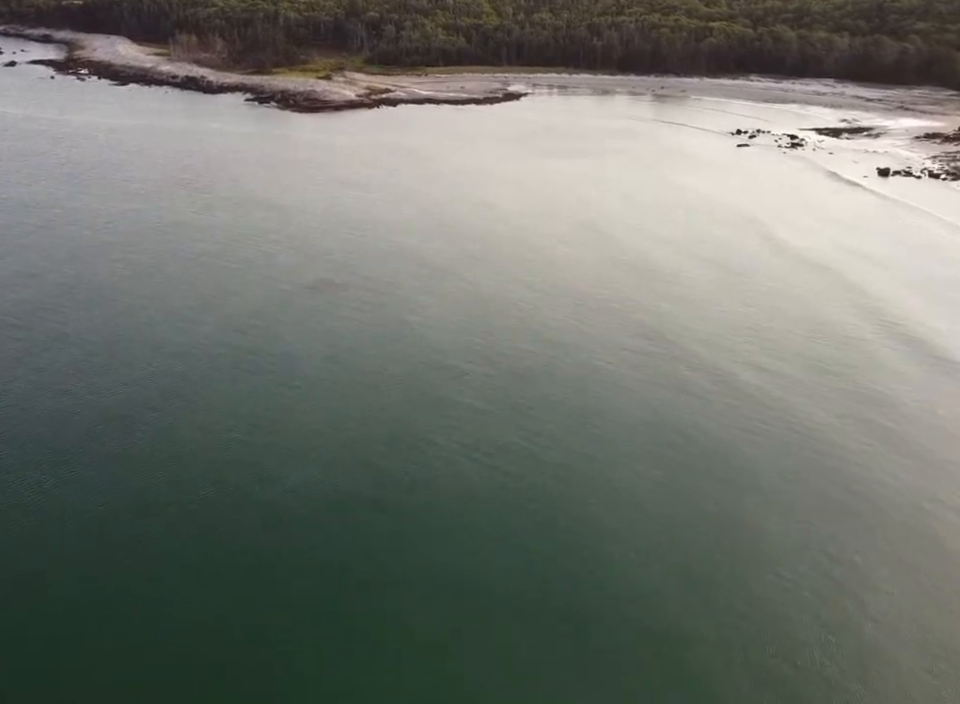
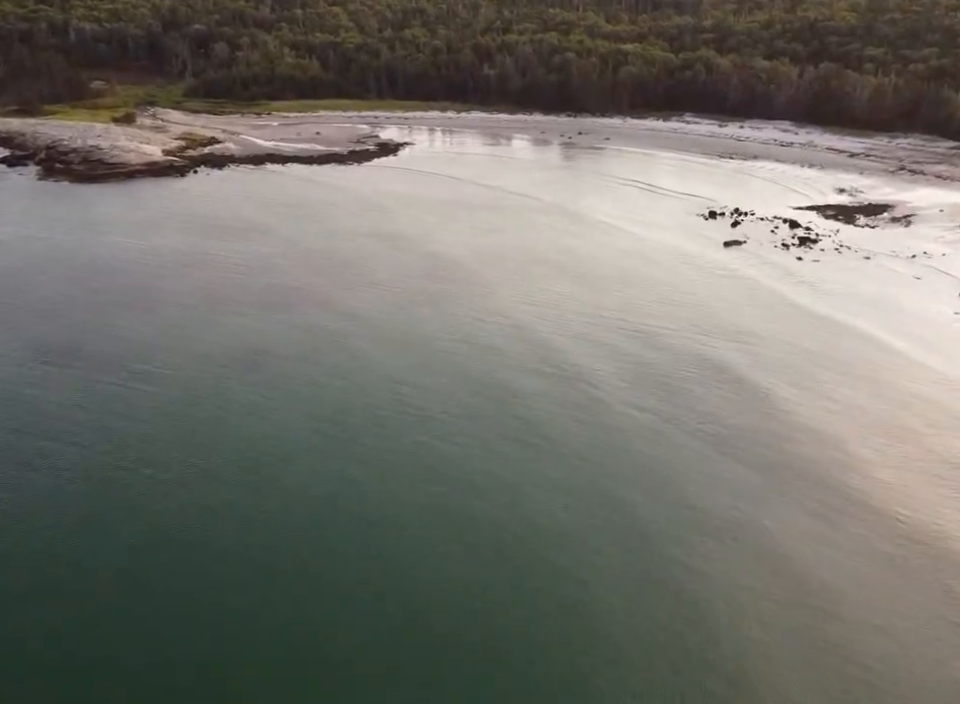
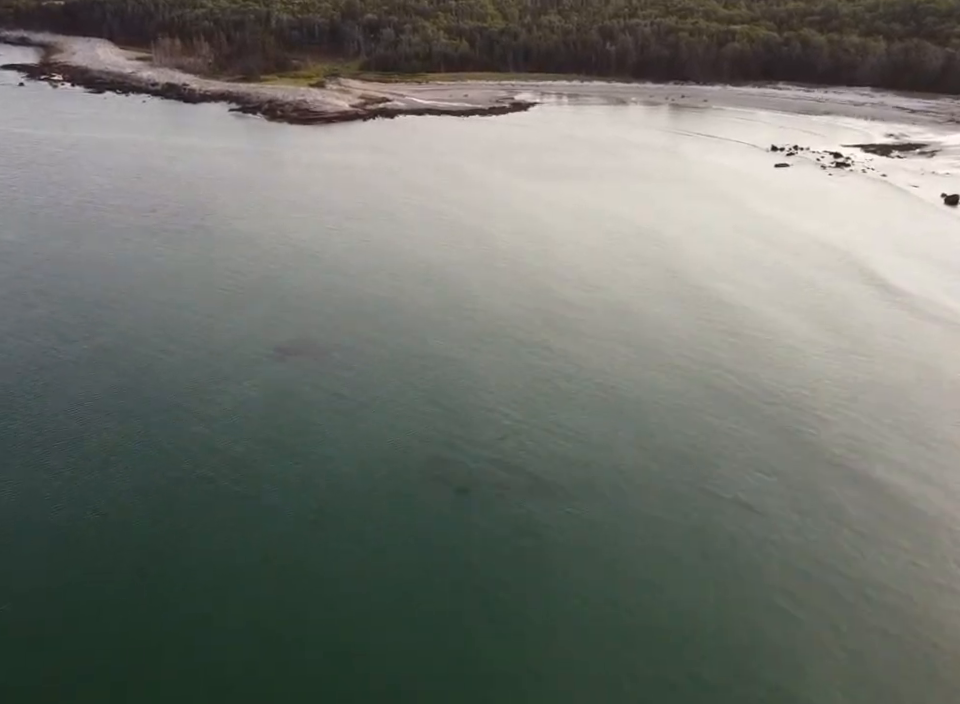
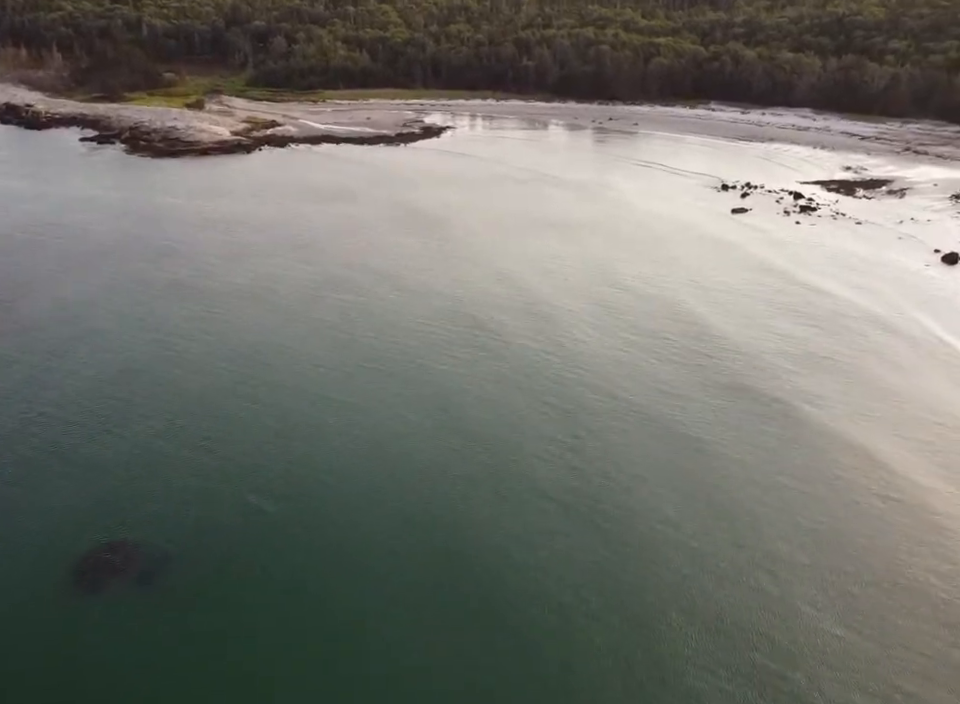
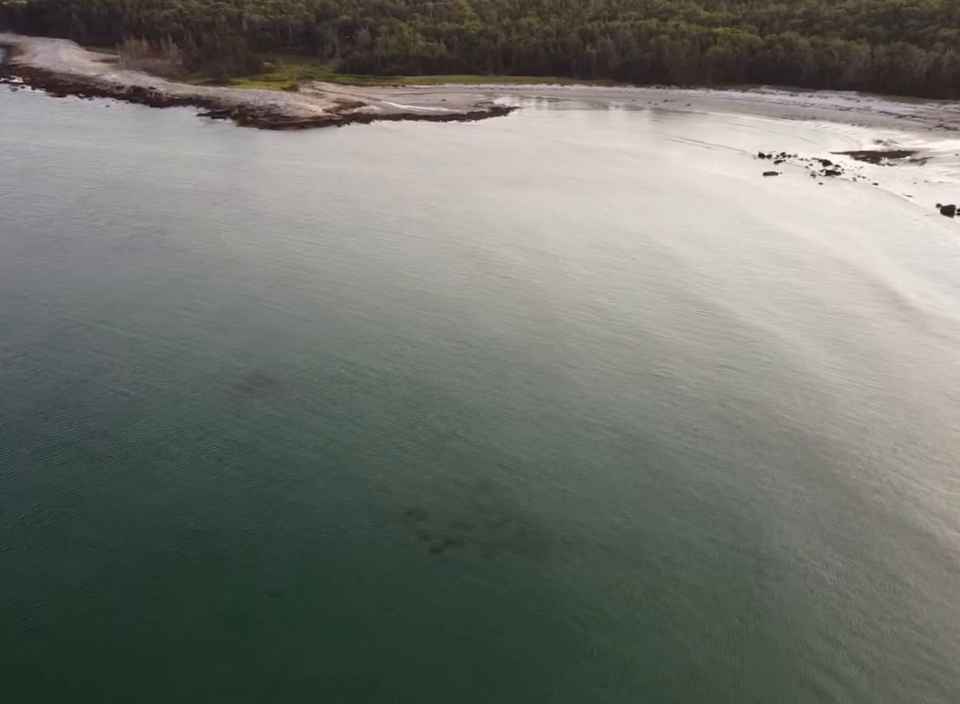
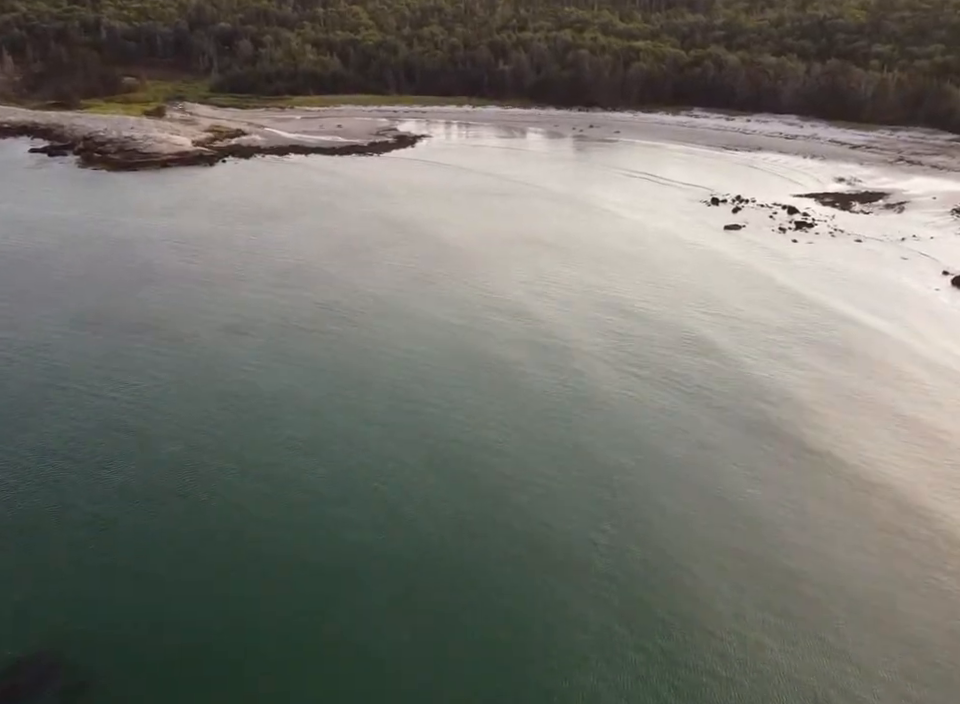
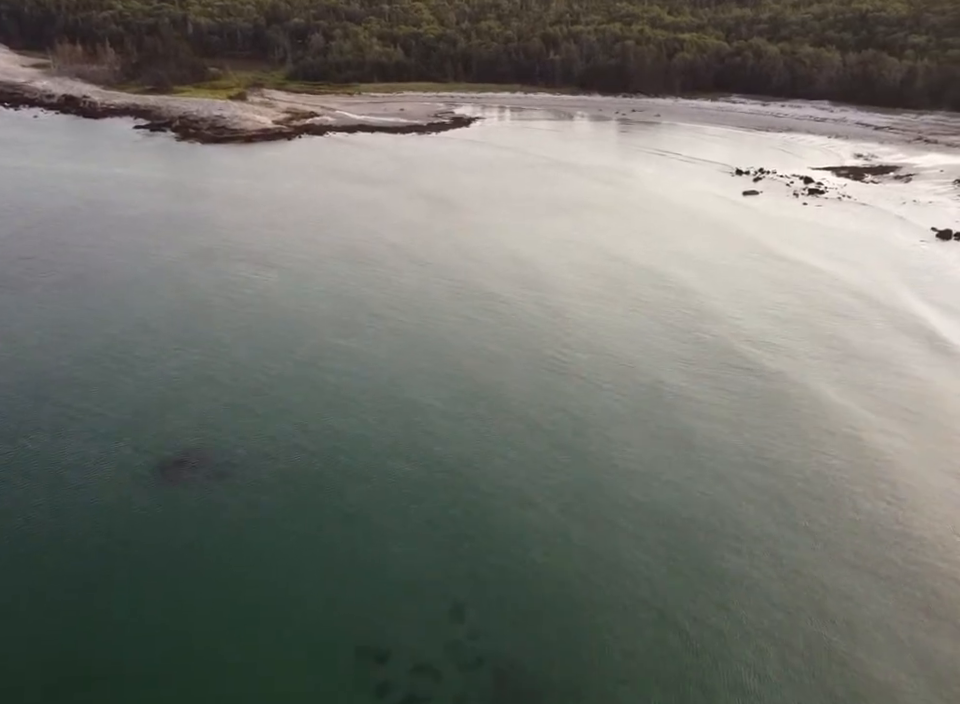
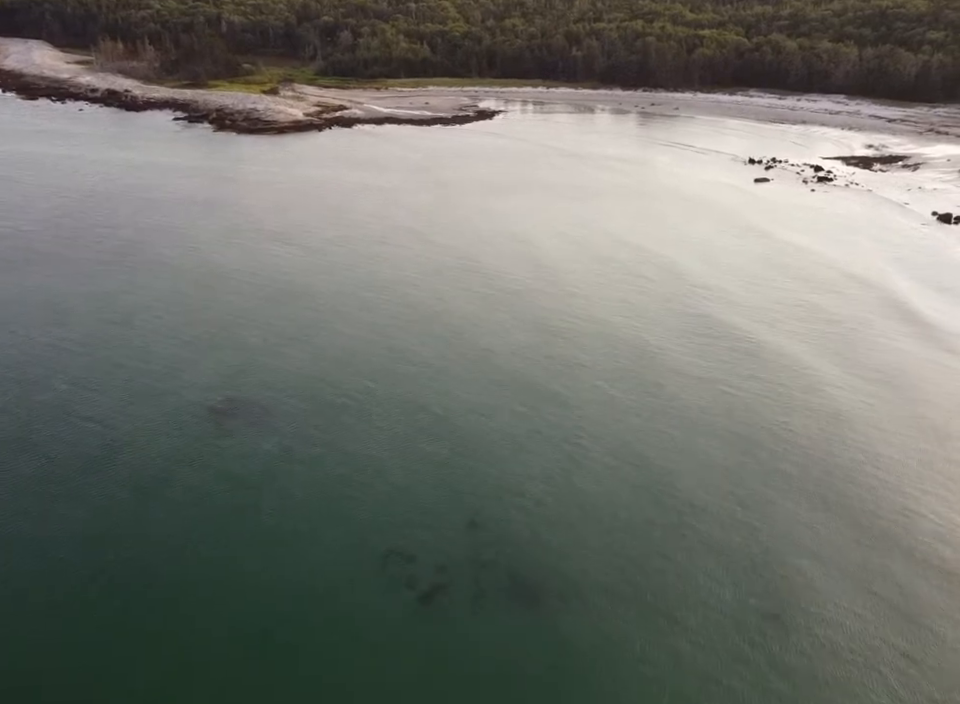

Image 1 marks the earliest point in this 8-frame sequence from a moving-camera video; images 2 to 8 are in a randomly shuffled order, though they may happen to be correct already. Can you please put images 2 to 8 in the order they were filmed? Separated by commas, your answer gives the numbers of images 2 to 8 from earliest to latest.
3, 5, 8, 7, 4, 6, 2
